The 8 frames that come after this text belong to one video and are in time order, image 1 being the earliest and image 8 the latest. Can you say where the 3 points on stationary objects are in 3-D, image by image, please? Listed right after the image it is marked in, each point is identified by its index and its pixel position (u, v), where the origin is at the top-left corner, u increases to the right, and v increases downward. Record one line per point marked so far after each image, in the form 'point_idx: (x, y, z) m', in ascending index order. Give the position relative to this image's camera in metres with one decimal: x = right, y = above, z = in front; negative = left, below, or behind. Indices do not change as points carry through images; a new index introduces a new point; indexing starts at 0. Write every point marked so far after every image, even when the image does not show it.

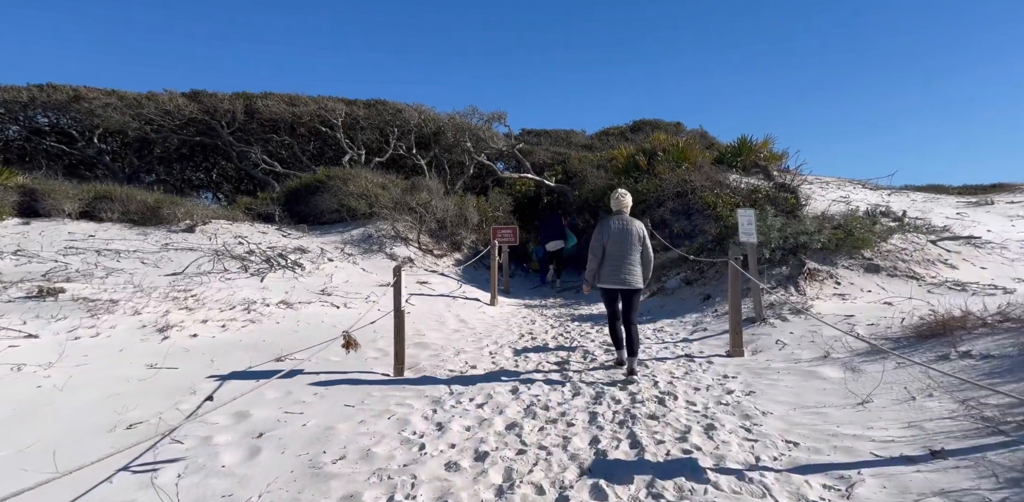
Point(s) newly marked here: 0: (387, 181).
0: (-2.8, +1.6, +12.7) m
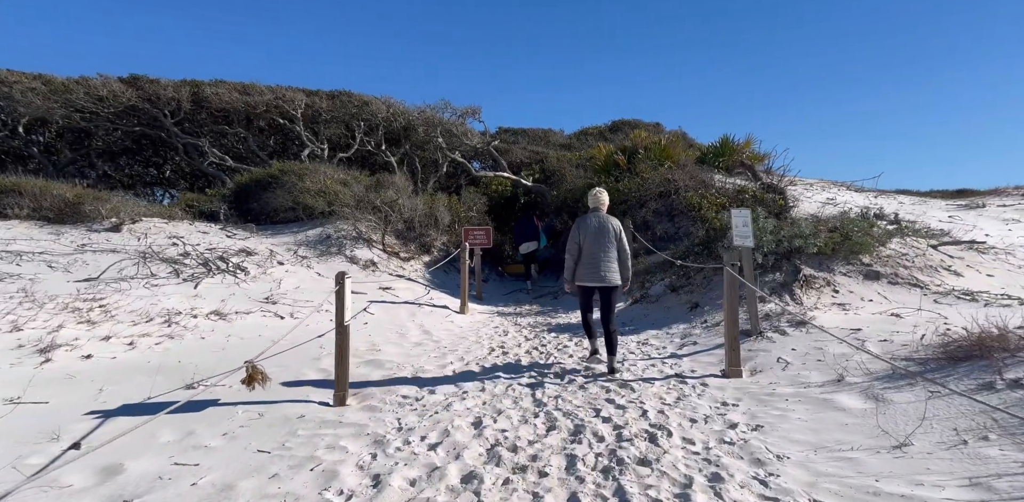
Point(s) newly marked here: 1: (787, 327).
0: (-3.4, +1.6, +11.8) m
1: (+2.7, -0.7, +5.5) m
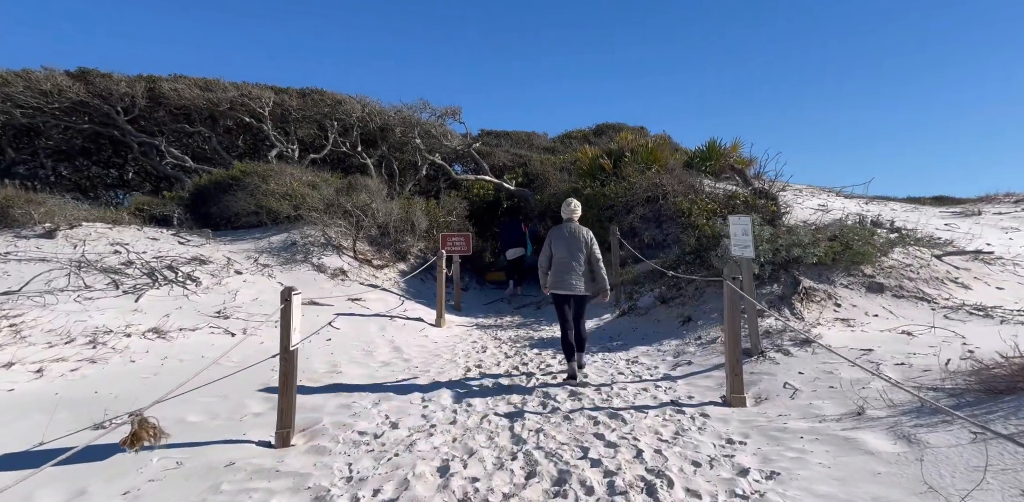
0: (-3.8, +1.4, +11.1) m
1: (+2.5, -0.8, +5.0) m
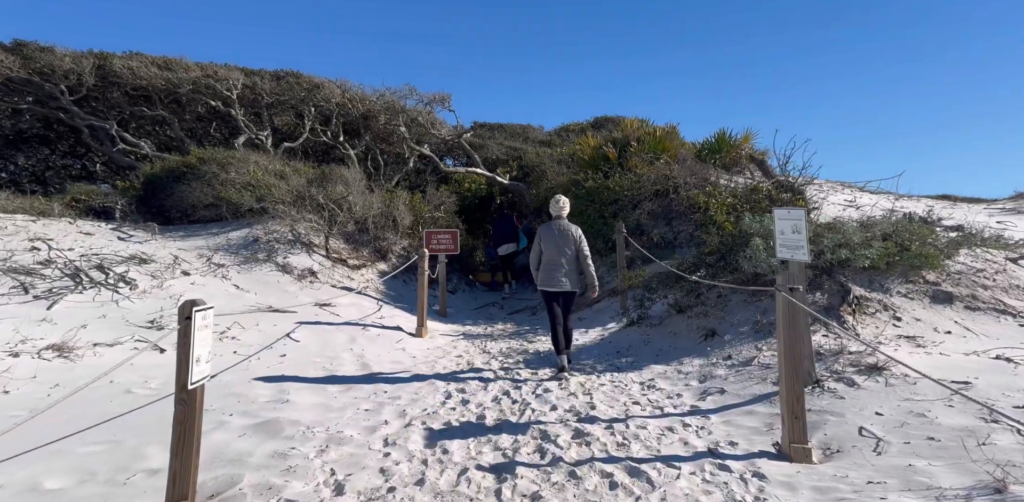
0: (-4.0, +1.5, +9.9) m
1: (+2.4, -0.9, +3.9) m
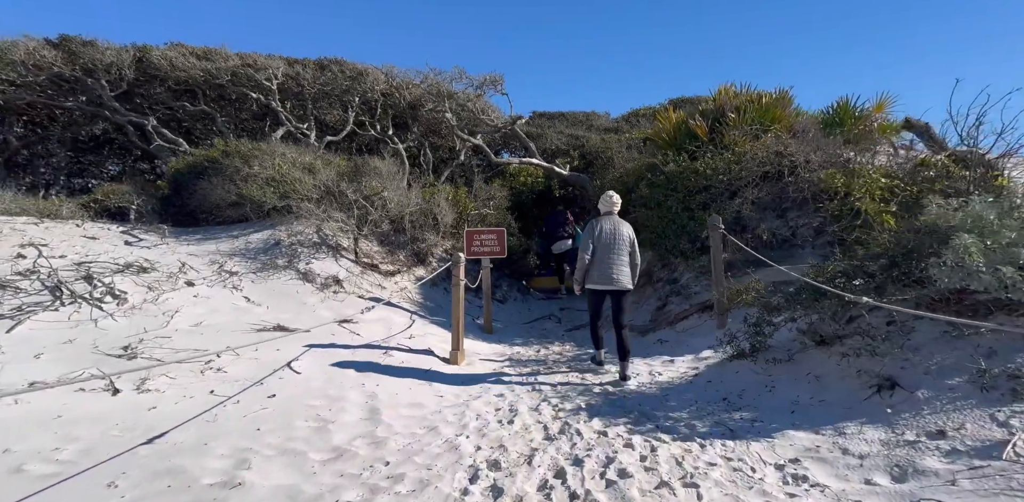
0: (-3.0, +1.4, +8.7) m
1: (+2.6, -0.9, +2.0) m
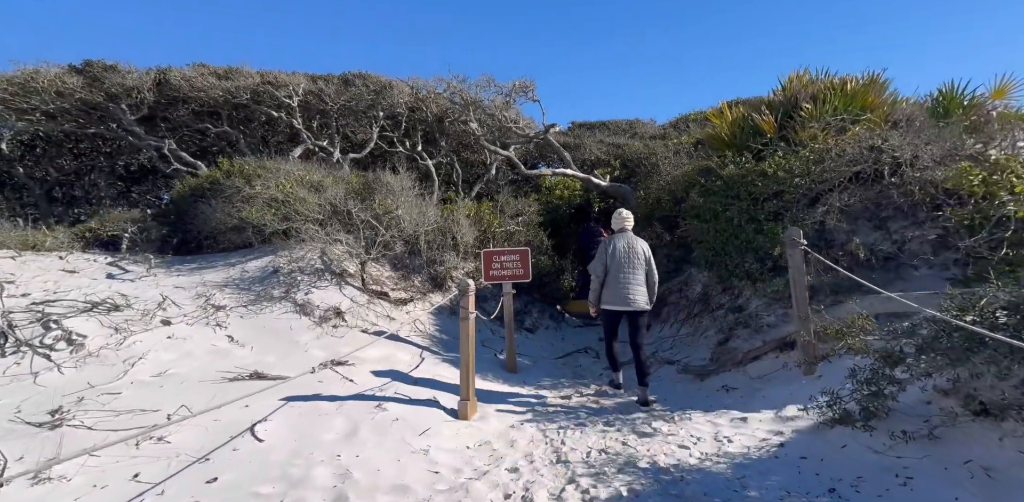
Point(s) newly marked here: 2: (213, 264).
0: (-2.5, +1.0, +7.9) m
1: (+2.5, -0.9, +0.6) m
2: (-3.5, -0.2, +6.6) m
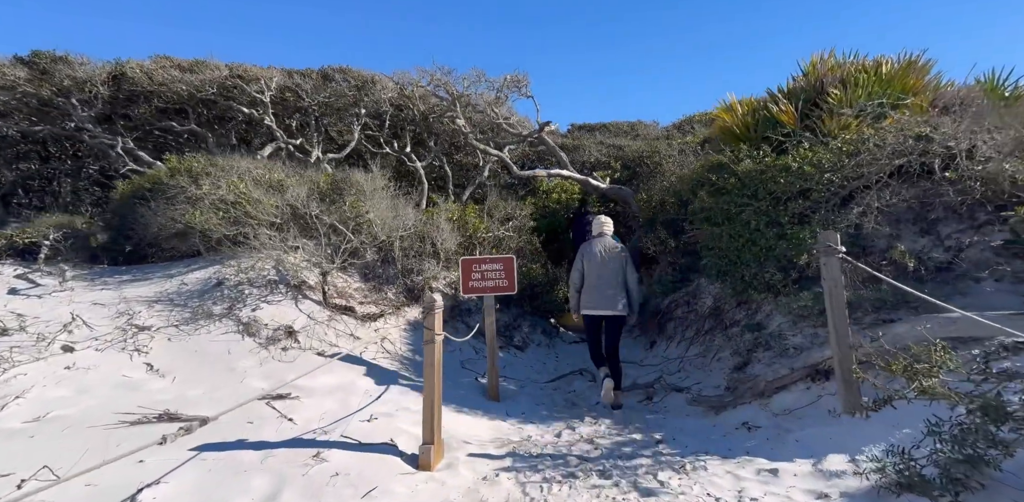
0: (-2.7, +0.9, +7.0) m
1: (+2.3, -1.0, -0.4) m
2: (-3.7, -0.3, +5.7) m
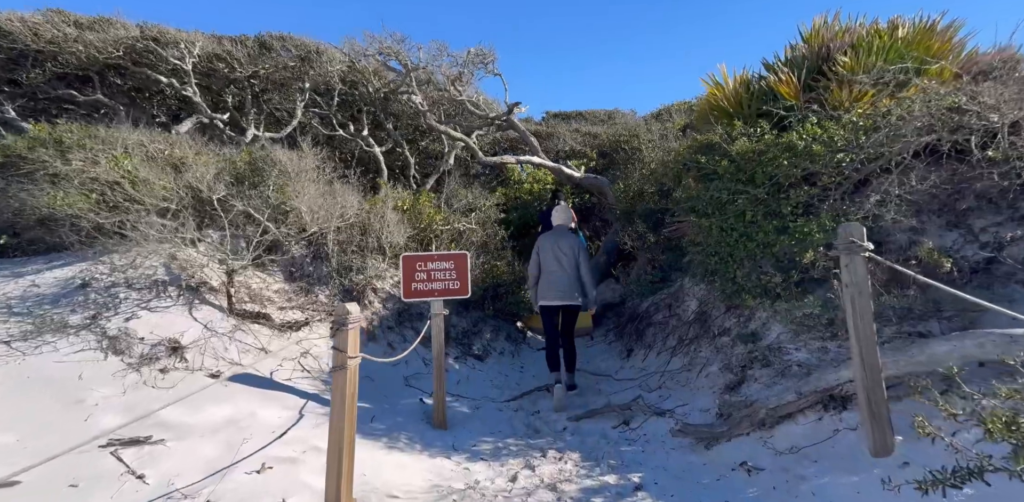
0: (-3.2, +1.0, +5.8) m
1: (+2.1, -1.0, -1.3) m
2: (-4.1, -0.2, +4.5) m
